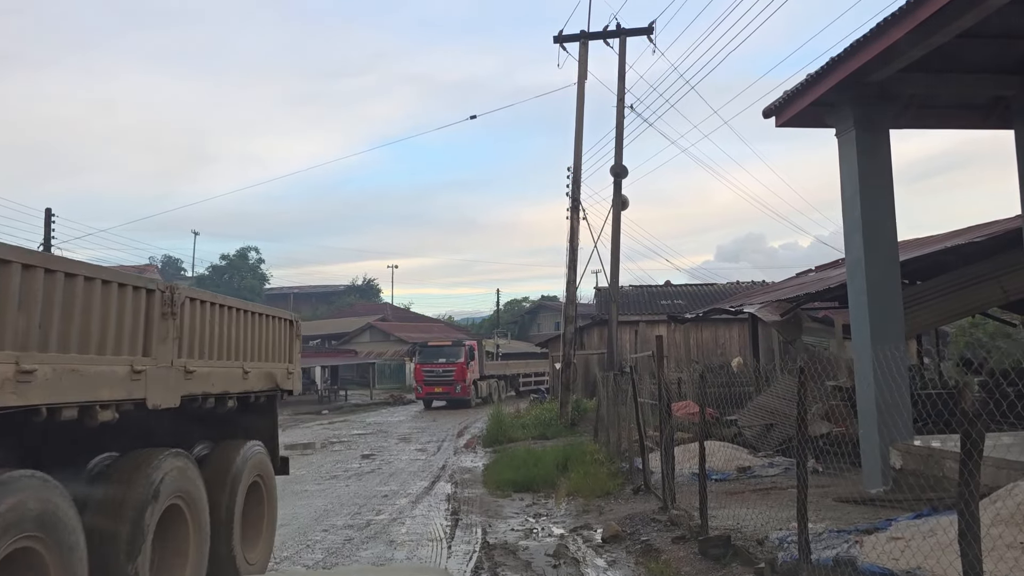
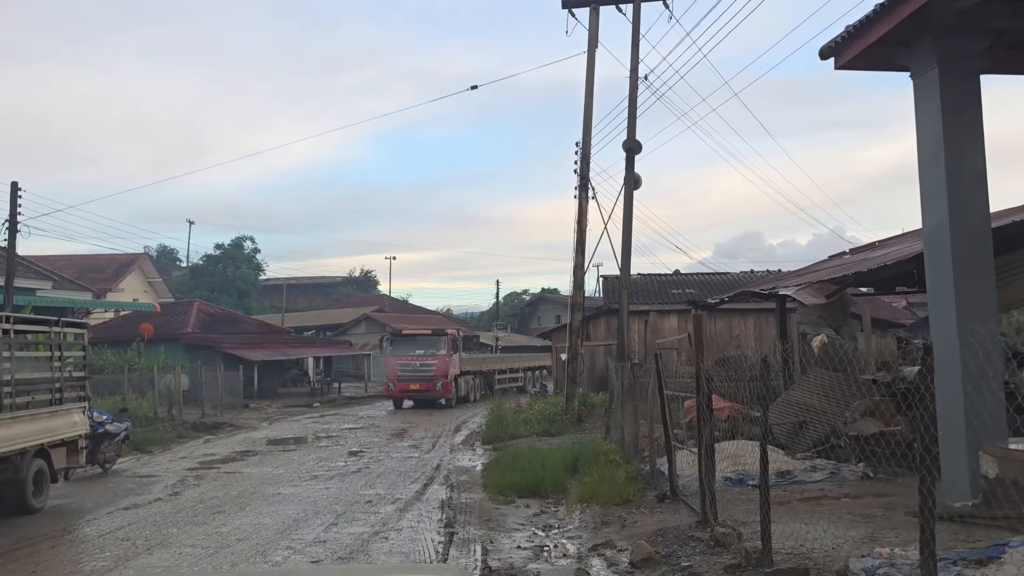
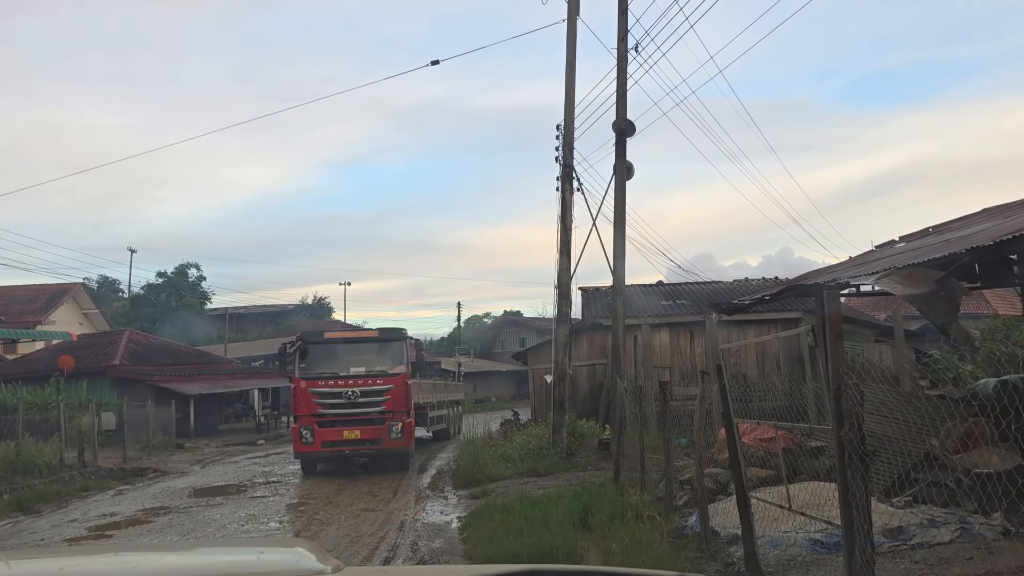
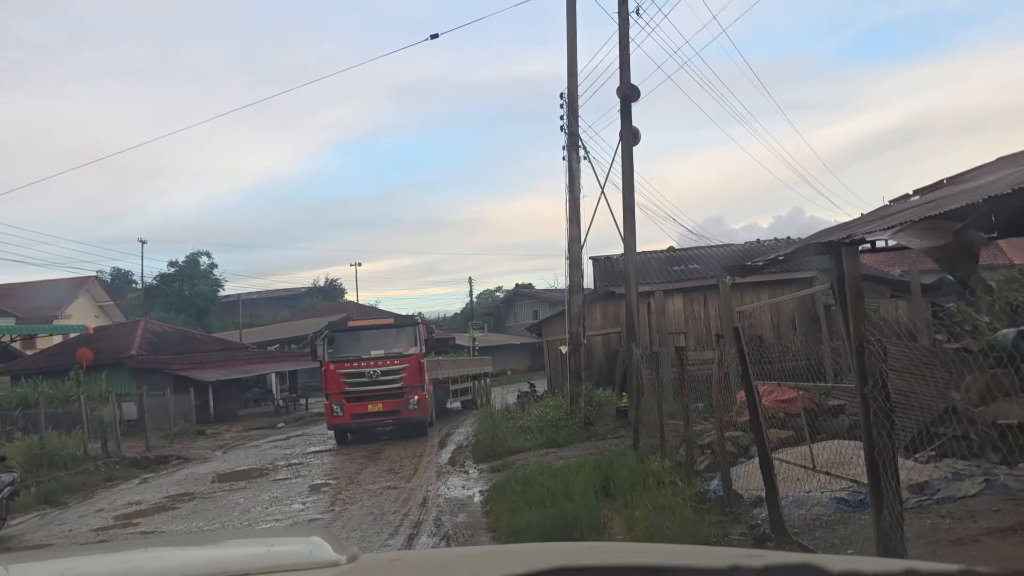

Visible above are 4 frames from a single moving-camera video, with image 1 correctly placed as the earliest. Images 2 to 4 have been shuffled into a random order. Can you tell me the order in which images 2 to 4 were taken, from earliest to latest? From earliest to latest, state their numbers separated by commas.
2, 4, 3
